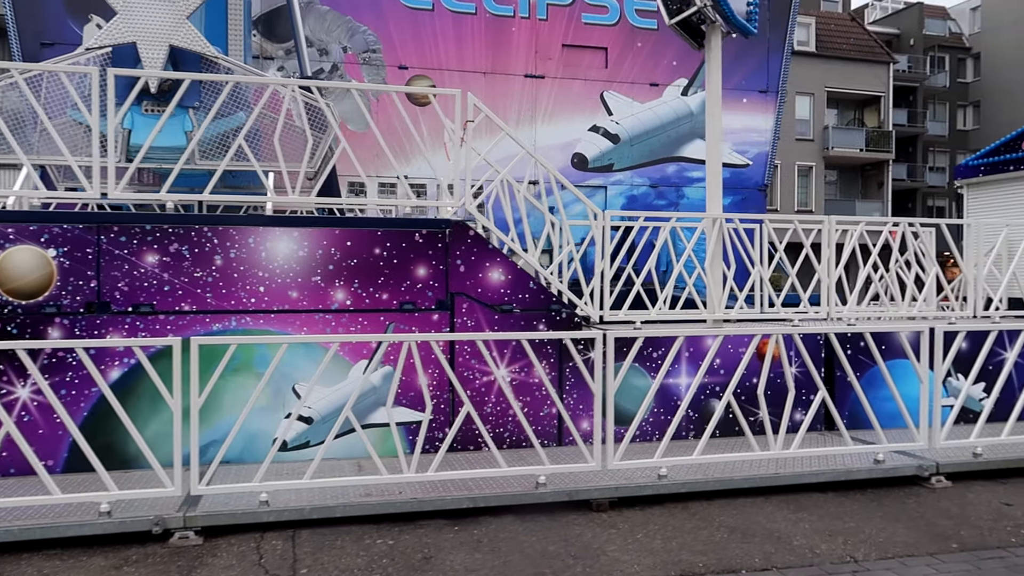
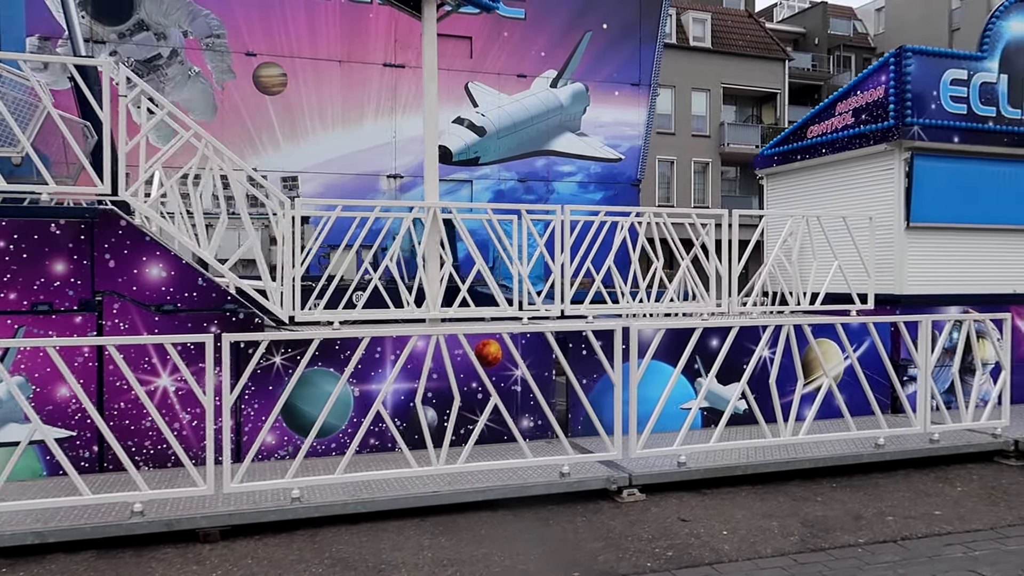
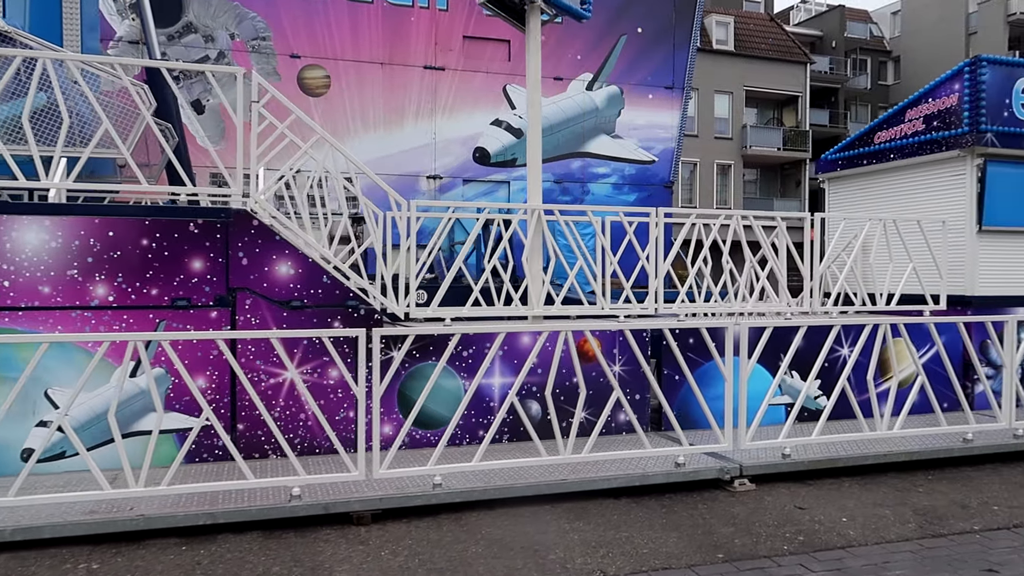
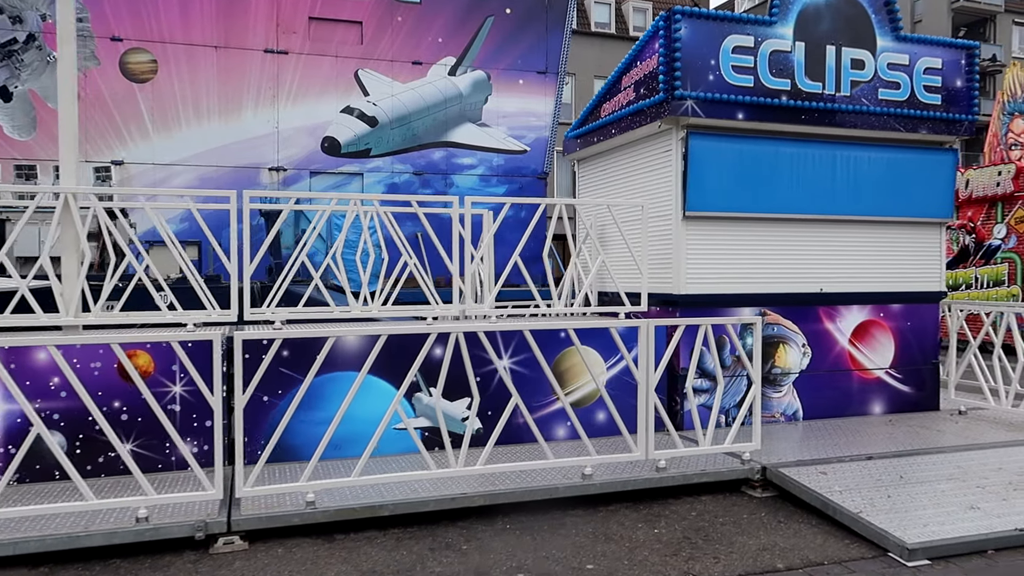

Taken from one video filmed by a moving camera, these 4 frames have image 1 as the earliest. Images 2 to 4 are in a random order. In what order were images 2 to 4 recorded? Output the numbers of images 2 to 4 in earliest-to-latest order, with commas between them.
3, 2, 4
